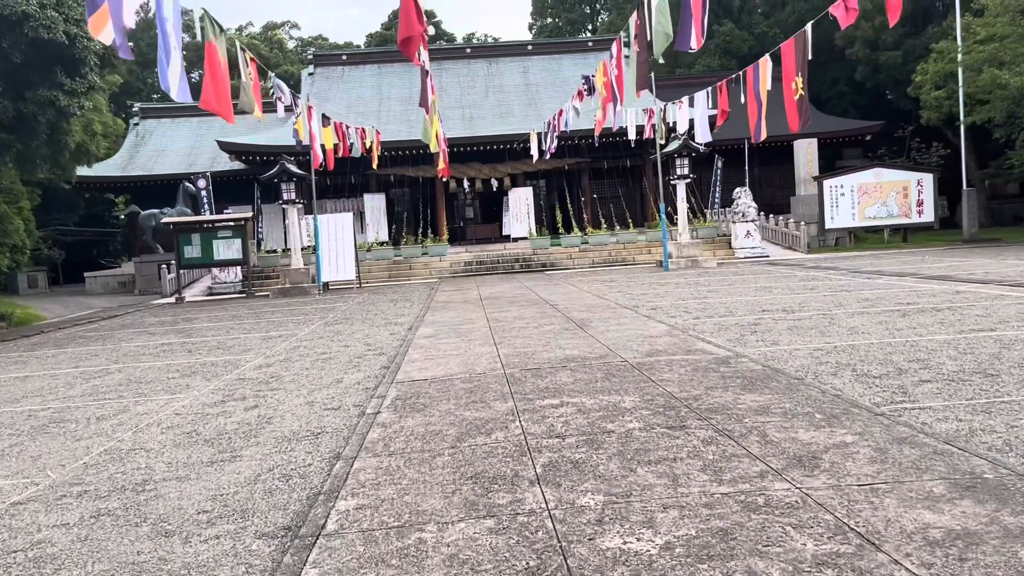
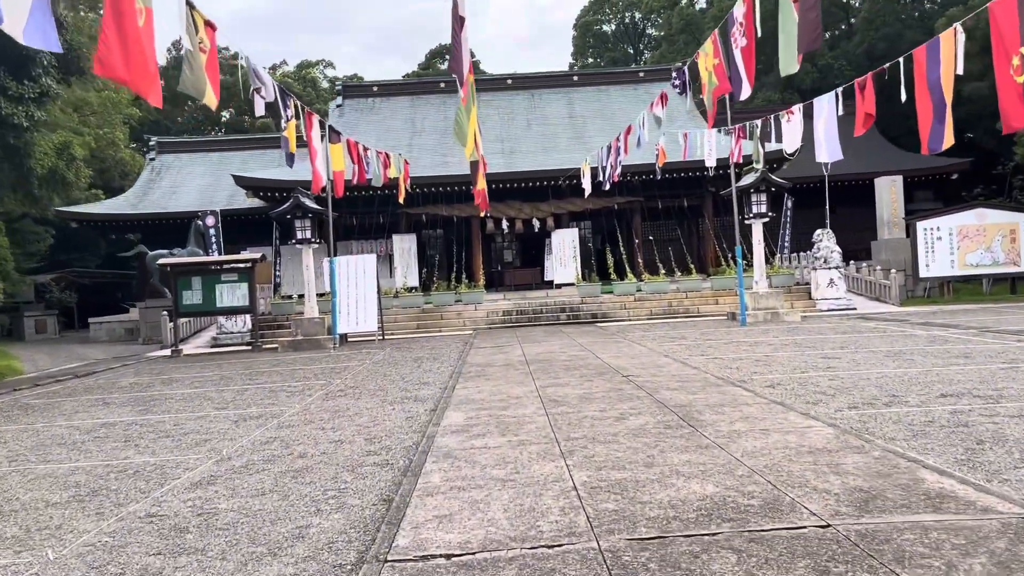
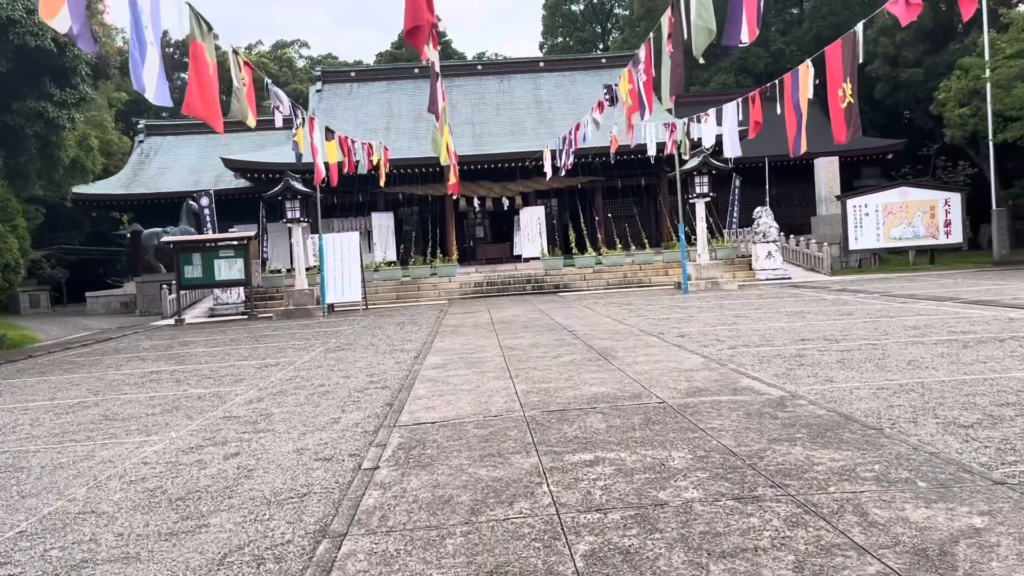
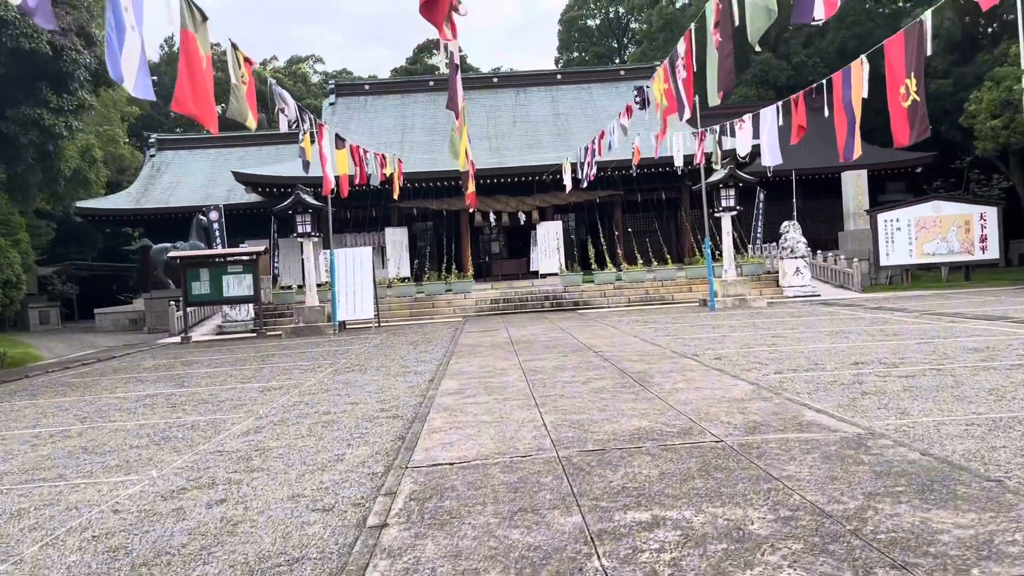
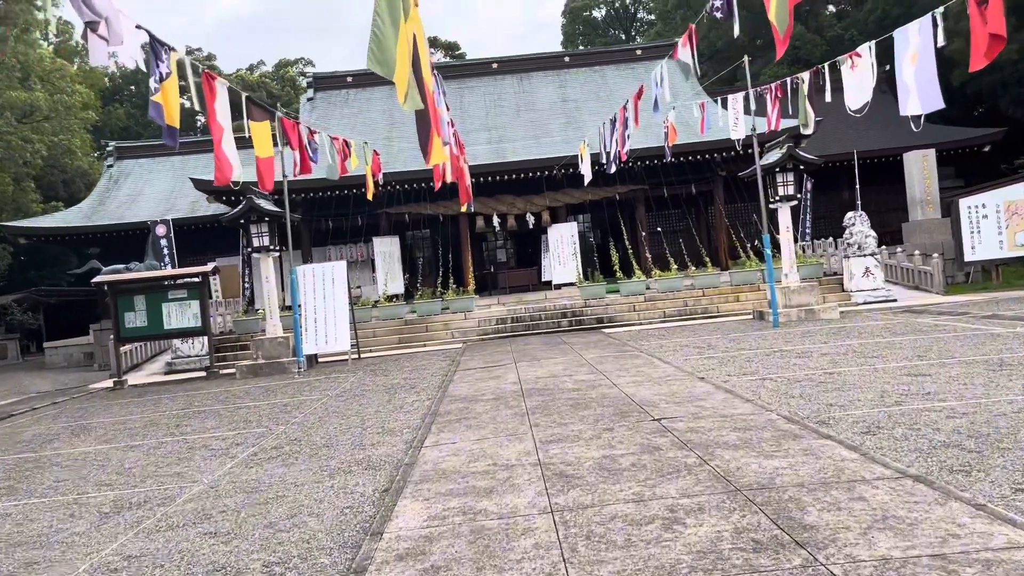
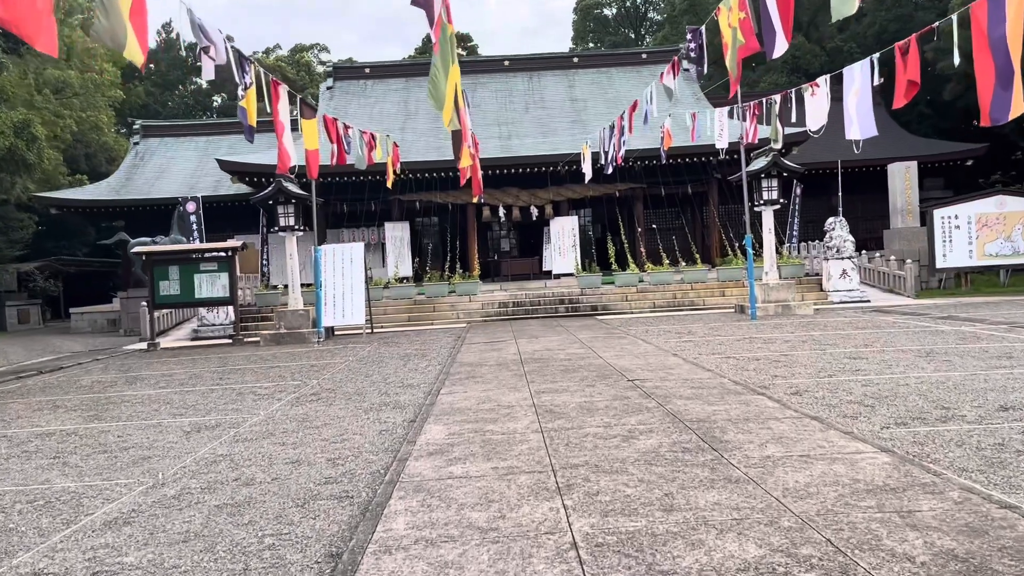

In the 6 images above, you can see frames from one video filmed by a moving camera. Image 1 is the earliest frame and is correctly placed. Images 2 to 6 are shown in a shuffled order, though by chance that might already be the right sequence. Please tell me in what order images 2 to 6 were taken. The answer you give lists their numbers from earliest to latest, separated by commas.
3, 4, 2, 6, 5
